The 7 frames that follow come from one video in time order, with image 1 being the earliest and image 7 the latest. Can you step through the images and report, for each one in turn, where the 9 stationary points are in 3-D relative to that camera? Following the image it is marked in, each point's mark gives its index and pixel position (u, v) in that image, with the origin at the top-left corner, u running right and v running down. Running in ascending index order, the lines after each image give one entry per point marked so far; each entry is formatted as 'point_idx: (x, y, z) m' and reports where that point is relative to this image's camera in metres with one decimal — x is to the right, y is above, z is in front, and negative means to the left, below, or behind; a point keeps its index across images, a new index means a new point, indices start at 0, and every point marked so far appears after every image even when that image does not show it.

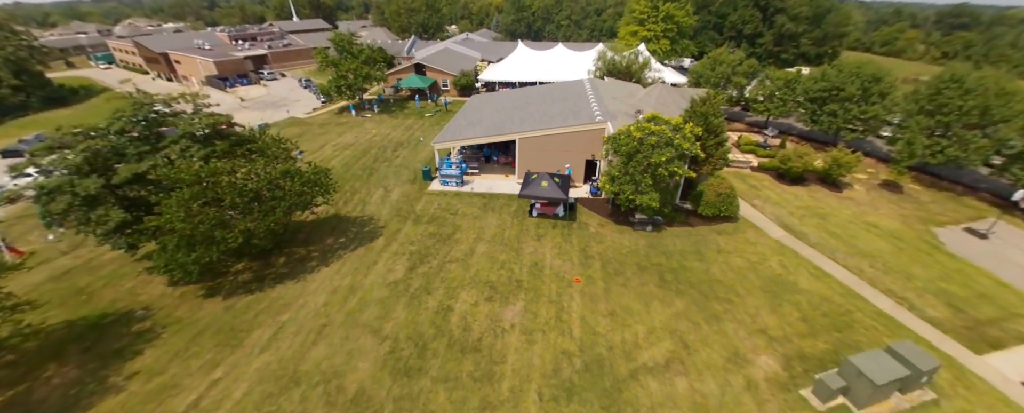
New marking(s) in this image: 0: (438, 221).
0: (-3.9, -0.8, +17.9) m
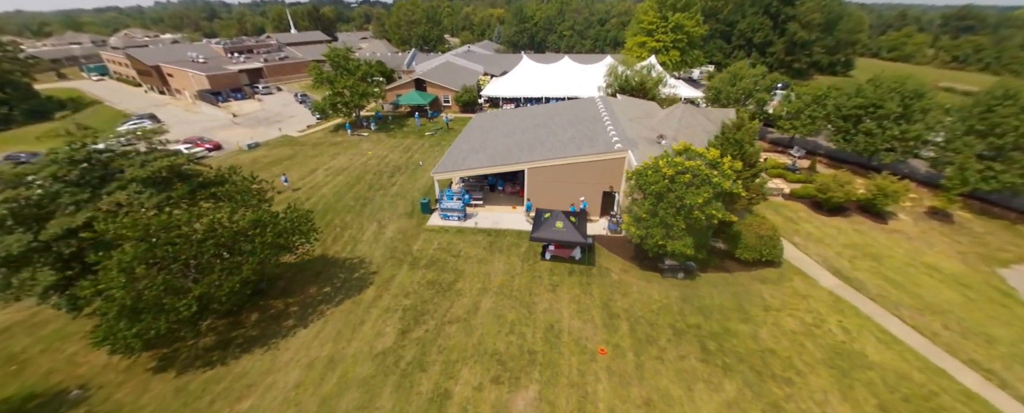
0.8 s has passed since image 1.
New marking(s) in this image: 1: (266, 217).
0: (-3.5, -2.8, +15.7) m
1: (-8.8, -0.4, +12.1) m
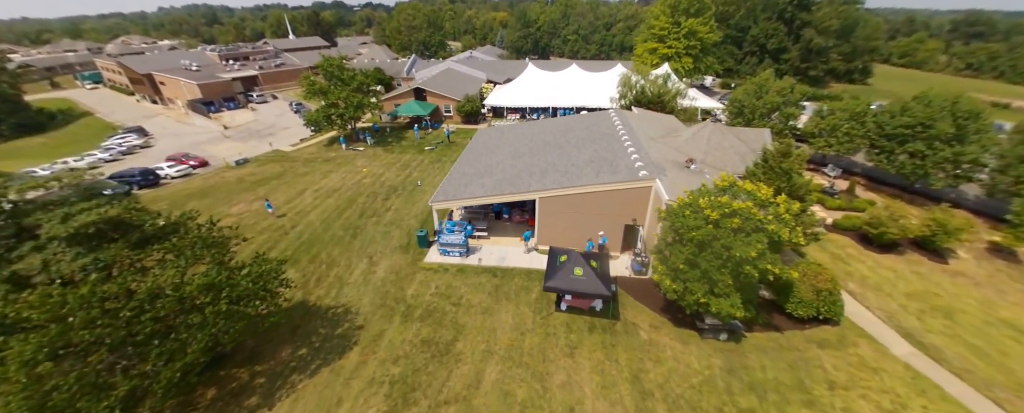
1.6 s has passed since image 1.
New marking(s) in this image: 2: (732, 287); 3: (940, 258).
0: (-3.2, -4.4, +13.5) m
1: (-8.4, -2.0, +9.9) m
2: (+7.0, -2.6, +11.0) m
3: (+21.9, -2.6, +17.3) m
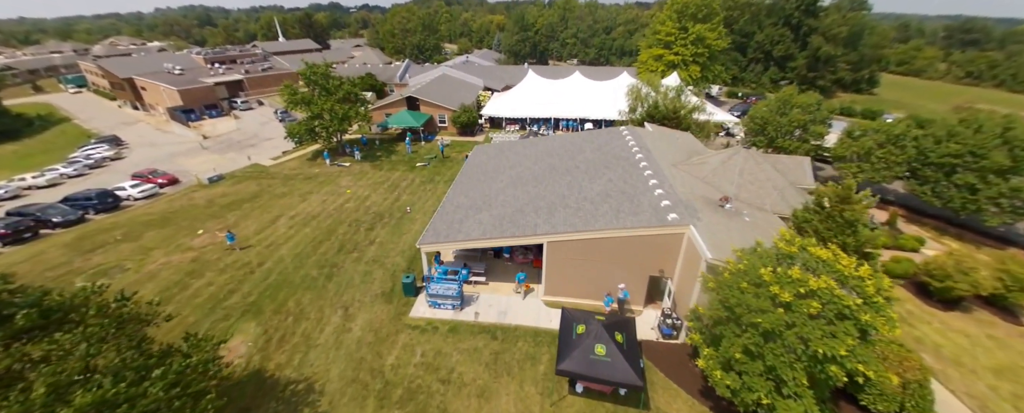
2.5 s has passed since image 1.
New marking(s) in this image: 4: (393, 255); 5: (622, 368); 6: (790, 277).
0: (-3.1, -6.2, +10.8) m
1: (-8.3, -3.8, +7.2) m
2: (+7.1, -4.5, +8.4) m
3: (+22.0, -4.7, +14.8) m
4: (-6.3, -2.5, +17.9) m
5: (+3.1, -4.7, +10.1) m
6: (+6.9, -1.8, +8.5) m
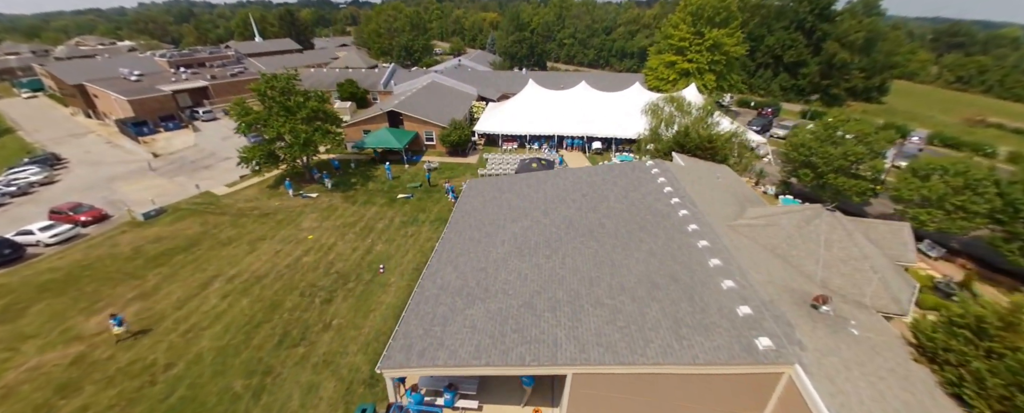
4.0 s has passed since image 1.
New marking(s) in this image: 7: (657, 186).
0: (-2.9, -9.3, +6.2) m
1: (-8.1, -6.9, +2.5) m
2: (+7.4, -7.6, +3.9) m
3: (+22.1, -7.7, +10.6) m
4: (-6.2, -5.6, +13.2) m
5: (+3.3, -7.8, +5.5) m
6: (+7.1, -4.9, +4.0) m
7: (+6.8, +0.8, +16.6) m
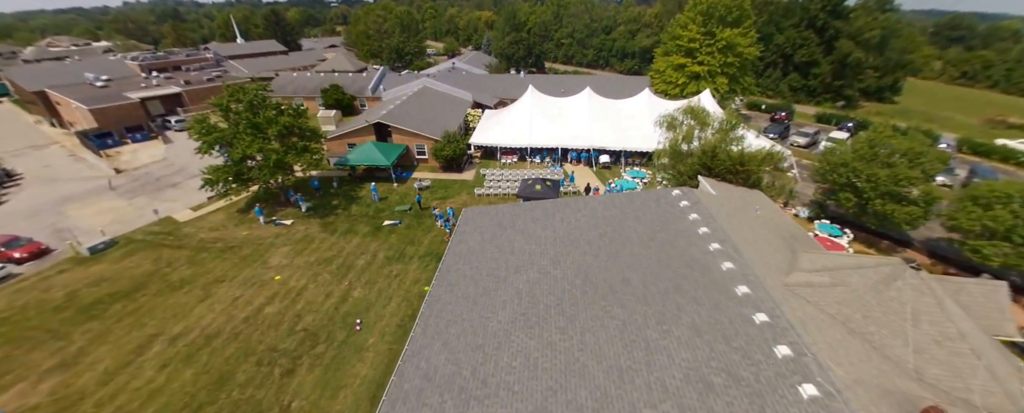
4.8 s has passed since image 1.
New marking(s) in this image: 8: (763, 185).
0: (-2.6, -11.3, +3.4) m
1: (-7.8, -8.9, -0.4) m
2: (+7.6, -9.4, +1.1) m
3: (+22.3, -9.4, +8.0) m
4: (-6.0, -7.5, +10.3) m
5: (+3.6, -9.7, +2.8) m
6: (+7.4, -6.8, +1.3) m
7: (+6.9, -0.9, +13.8) m
8: (+14.3, +1.5, +19.7) m
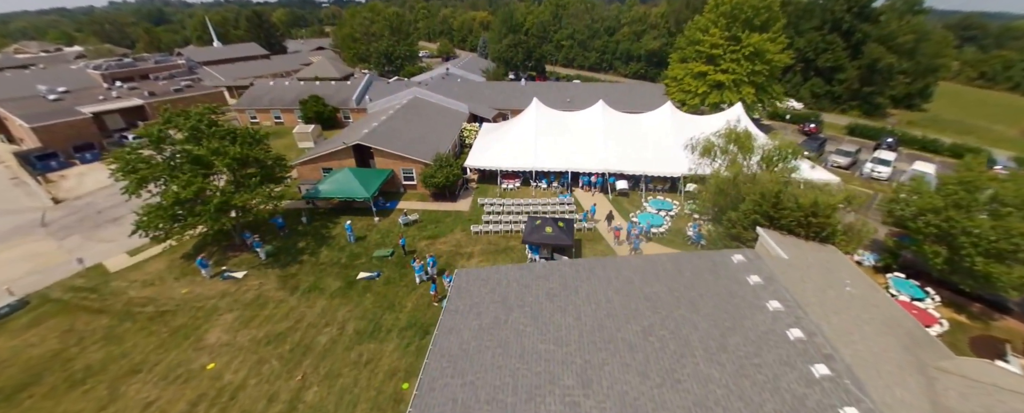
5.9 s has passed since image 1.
0: (-2.3, -13.9, -0.7) m
1: (-7.5, -11.6, -4.5) m
2: (+7.9, -12.1, -2.9) m
3: (+22.6, -12.0, +4.0) m
4: (-5.7, -10.1, +6.3) m
5: (+3.9, -12.3, -1.3) m
6: (+7.7, -9.4, -2.8) m
7: (+7.2, -3.5, +9.7) m
8: (+14.5, -1.0, +15.6) m
